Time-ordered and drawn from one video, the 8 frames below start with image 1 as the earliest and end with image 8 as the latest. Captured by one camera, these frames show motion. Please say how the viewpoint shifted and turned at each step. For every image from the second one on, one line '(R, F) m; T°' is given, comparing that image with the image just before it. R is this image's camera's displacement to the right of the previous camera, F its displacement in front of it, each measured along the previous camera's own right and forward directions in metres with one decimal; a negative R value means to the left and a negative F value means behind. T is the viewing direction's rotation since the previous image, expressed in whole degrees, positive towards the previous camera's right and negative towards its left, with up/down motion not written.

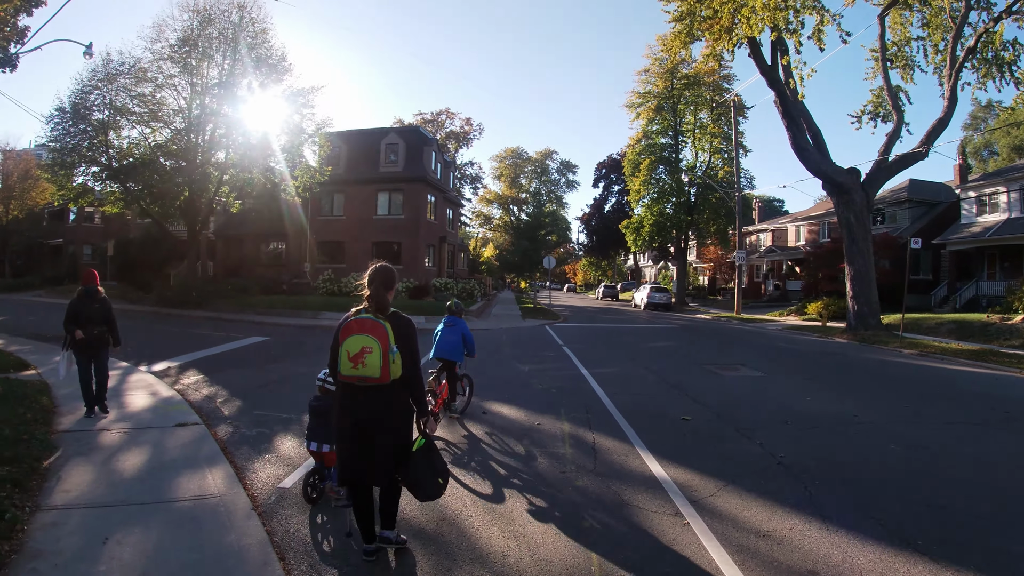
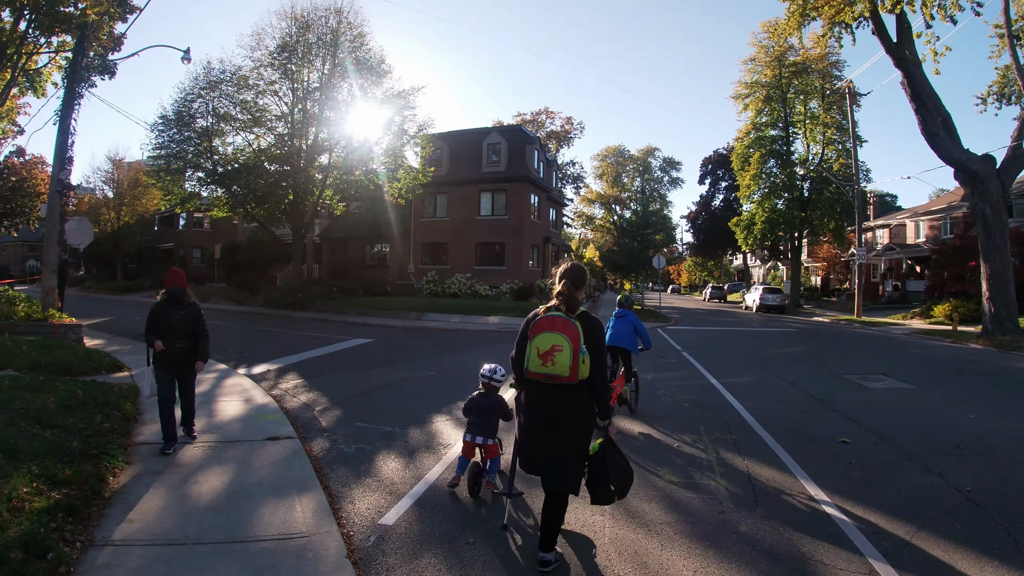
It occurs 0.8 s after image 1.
(-0.2, +0.7) m; -5°
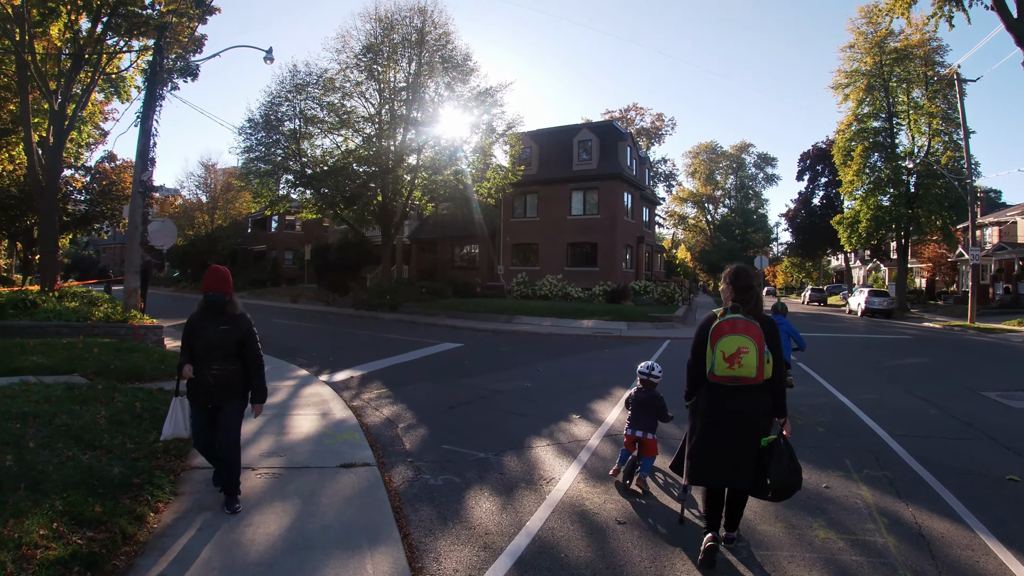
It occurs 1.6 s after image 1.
(-0.1, +0.7) m; -5°
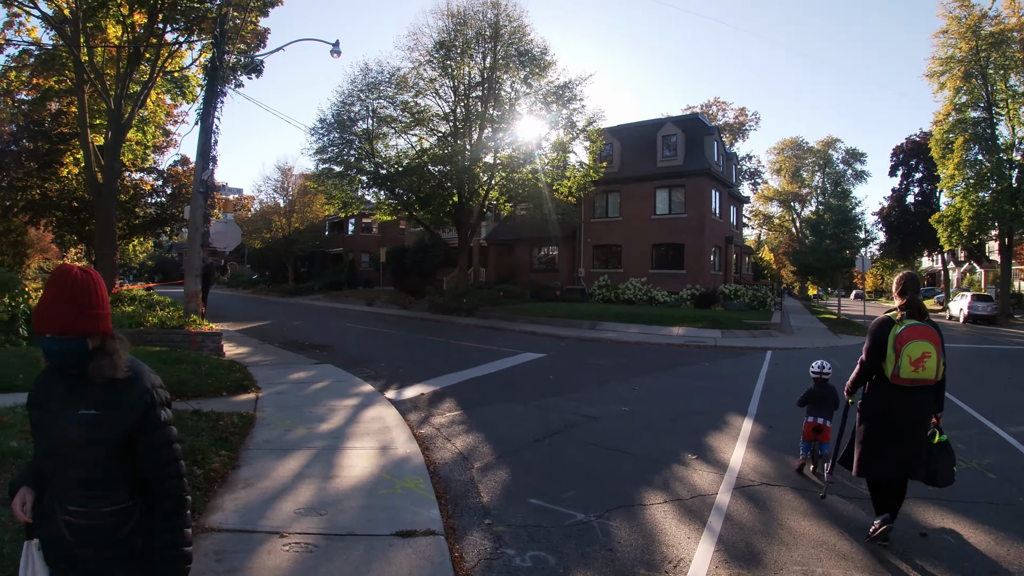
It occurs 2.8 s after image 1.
(-0.1, +1.0) m; -4°
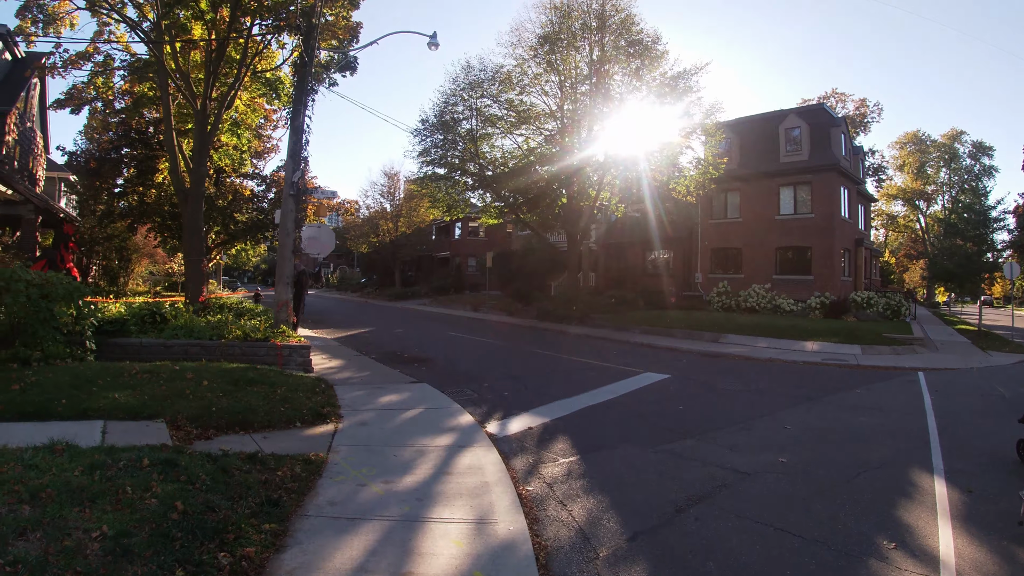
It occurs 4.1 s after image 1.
(-0.1, +1.1) m; -6°
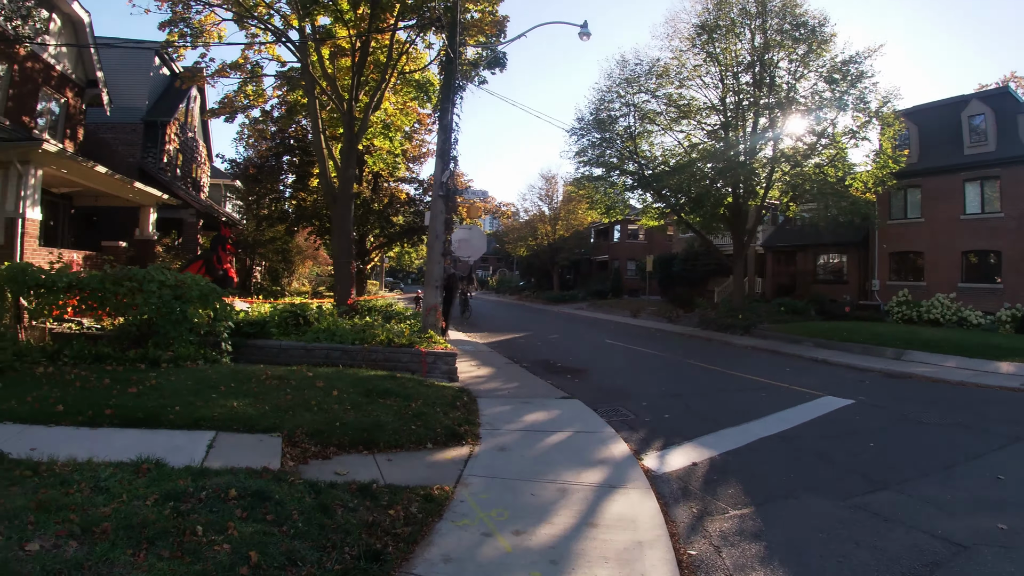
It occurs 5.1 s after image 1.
(0.0, +0.7) m; -9°
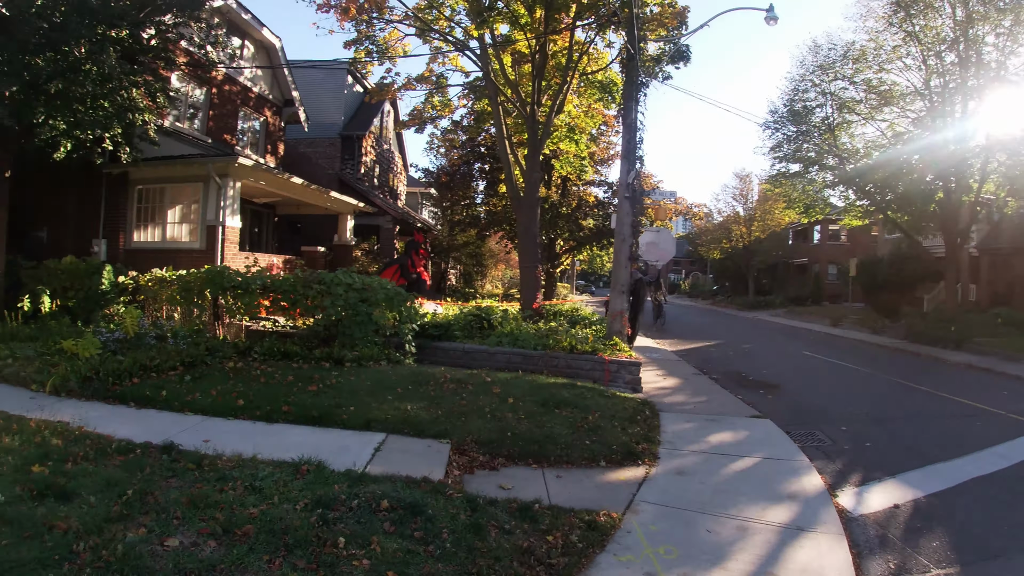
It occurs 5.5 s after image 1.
(+0.1, +0.3) m; -11°
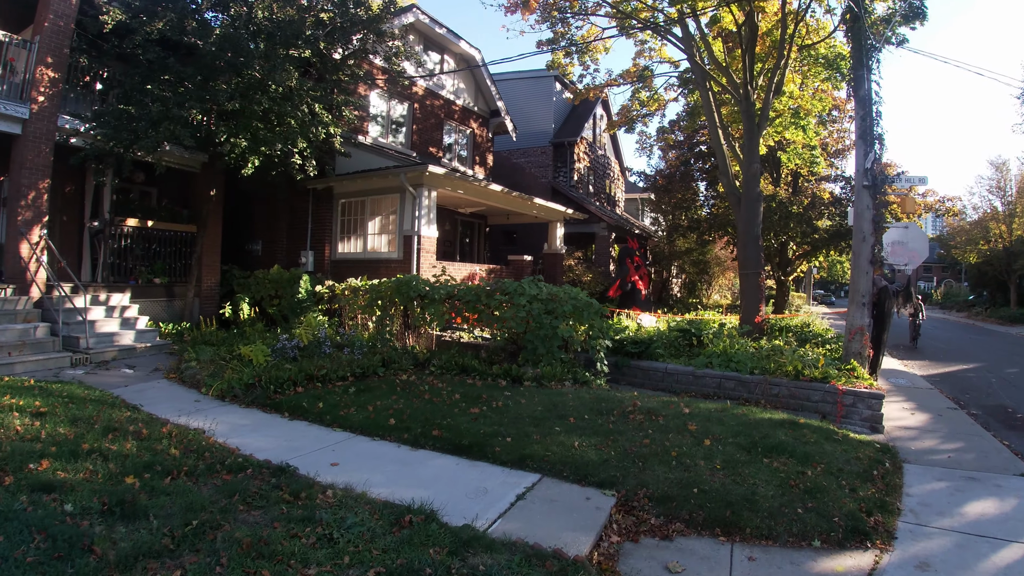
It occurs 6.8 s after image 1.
(+0.2, +1.1) m; -13°
